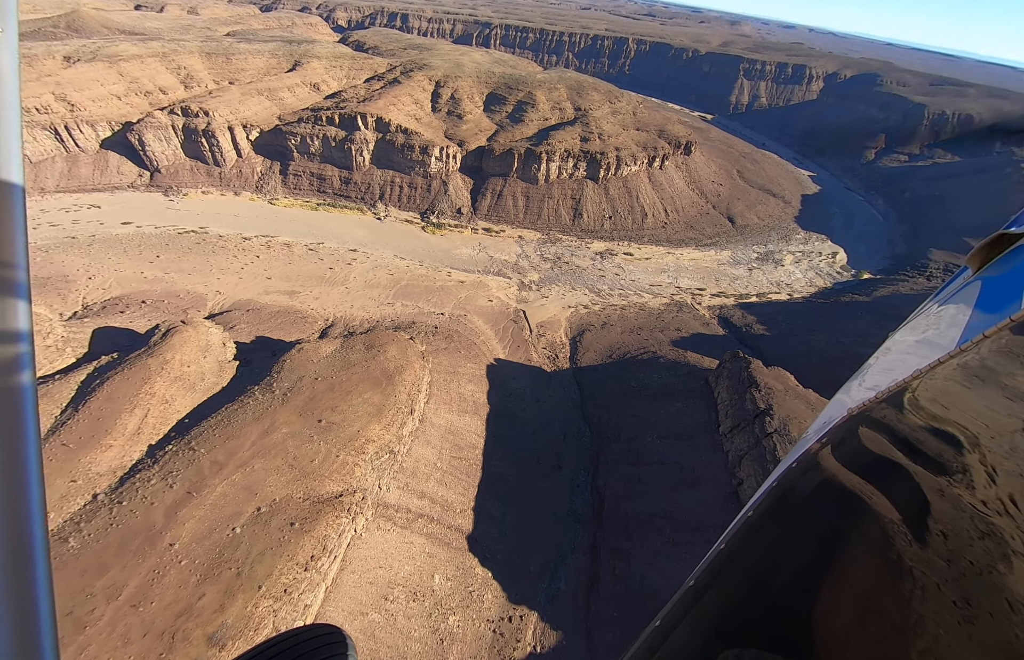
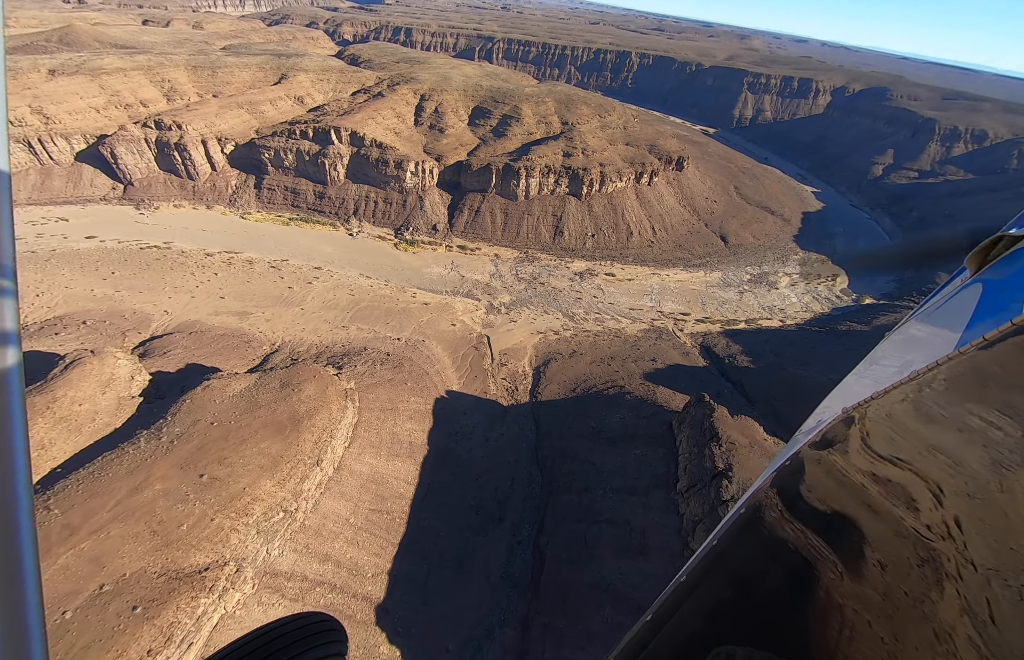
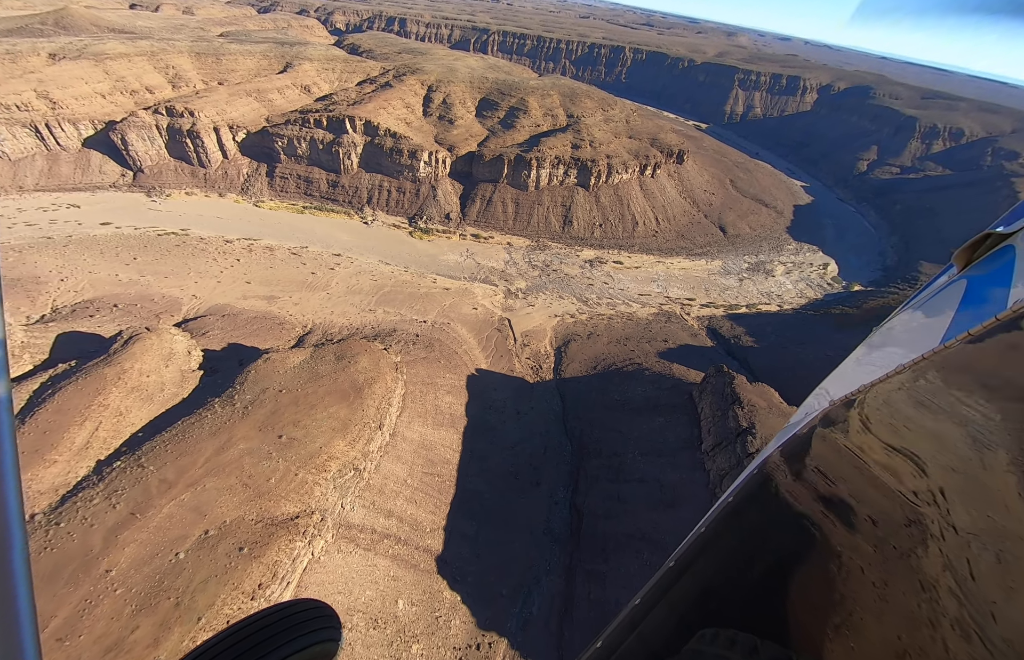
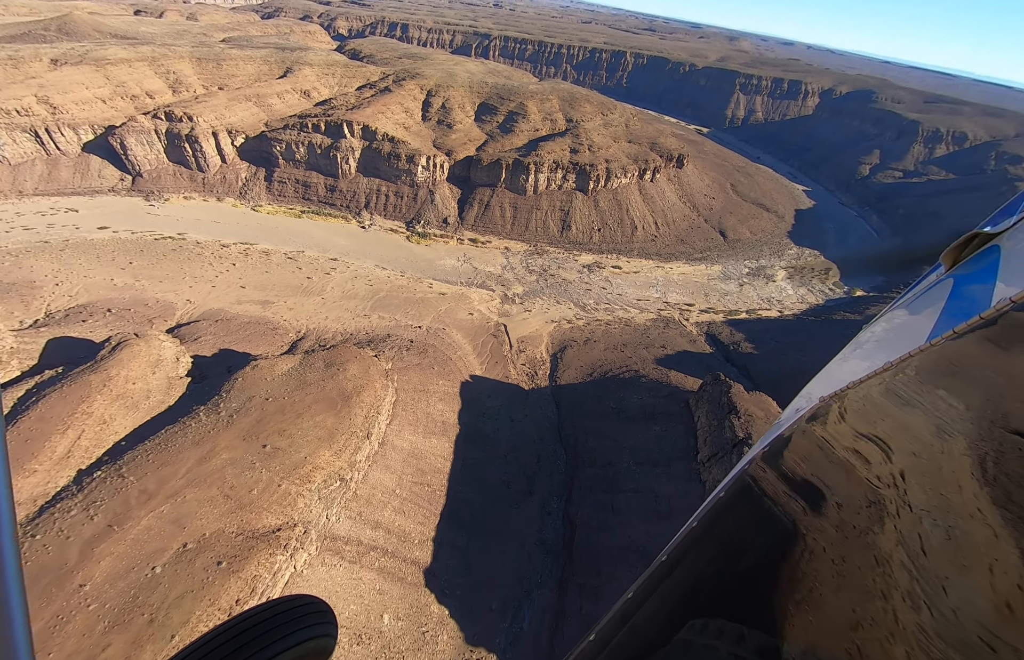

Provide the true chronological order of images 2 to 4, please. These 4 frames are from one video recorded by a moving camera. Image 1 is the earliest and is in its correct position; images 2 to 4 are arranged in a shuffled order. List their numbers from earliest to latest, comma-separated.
3, 4, 2
